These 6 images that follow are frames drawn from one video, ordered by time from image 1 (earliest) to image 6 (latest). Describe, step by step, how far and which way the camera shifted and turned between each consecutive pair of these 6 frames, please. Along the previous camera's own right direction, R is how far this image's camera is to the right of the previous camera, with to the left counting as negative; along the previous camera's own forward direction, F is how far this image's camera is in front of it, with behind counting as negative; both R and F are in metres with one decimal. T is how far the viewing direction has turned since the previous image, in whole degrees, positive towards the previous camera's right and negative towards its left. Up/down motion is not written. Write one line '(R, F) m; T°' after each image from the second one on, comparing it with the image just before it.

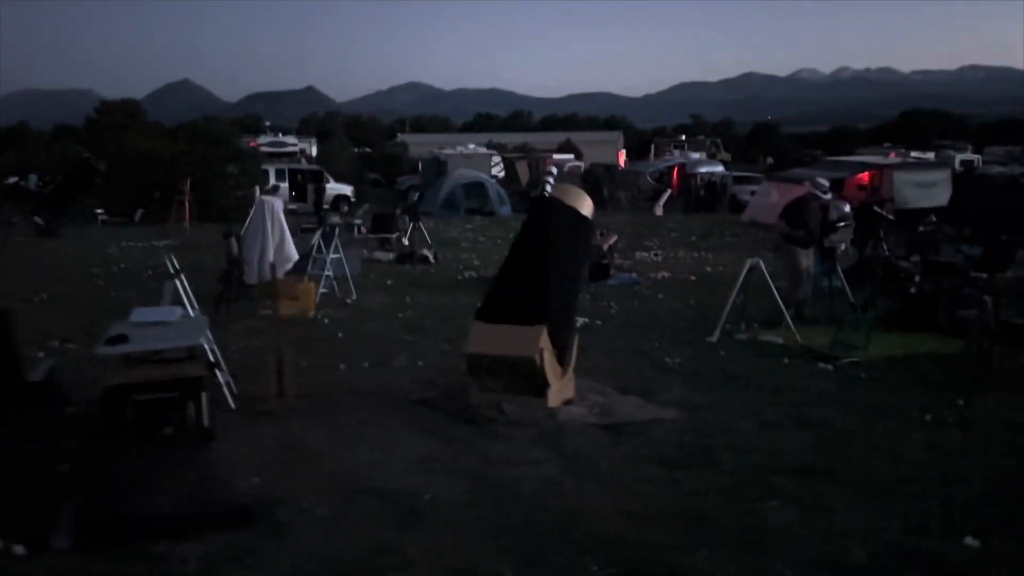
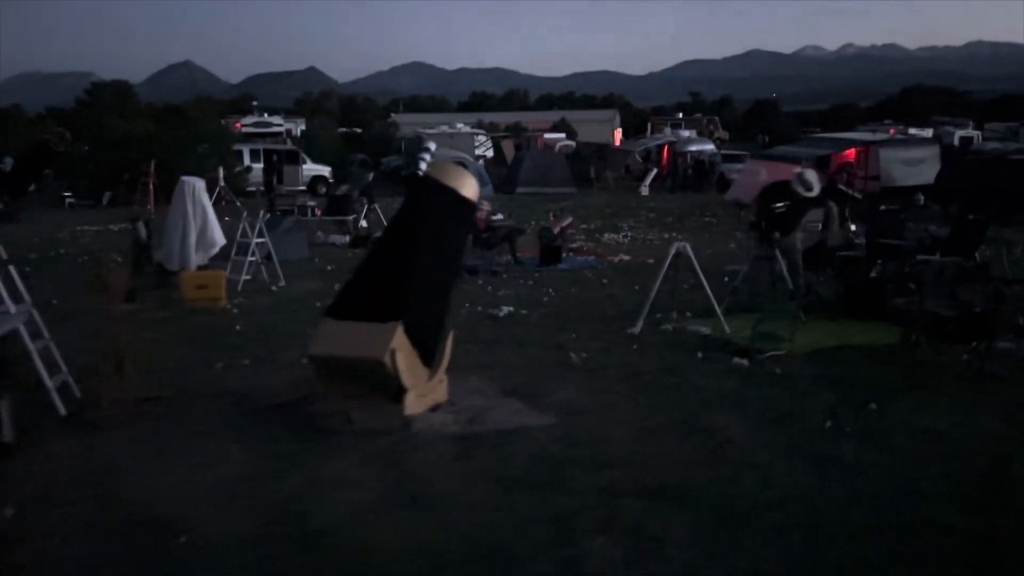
(+1.1, +0.8) m; 0°
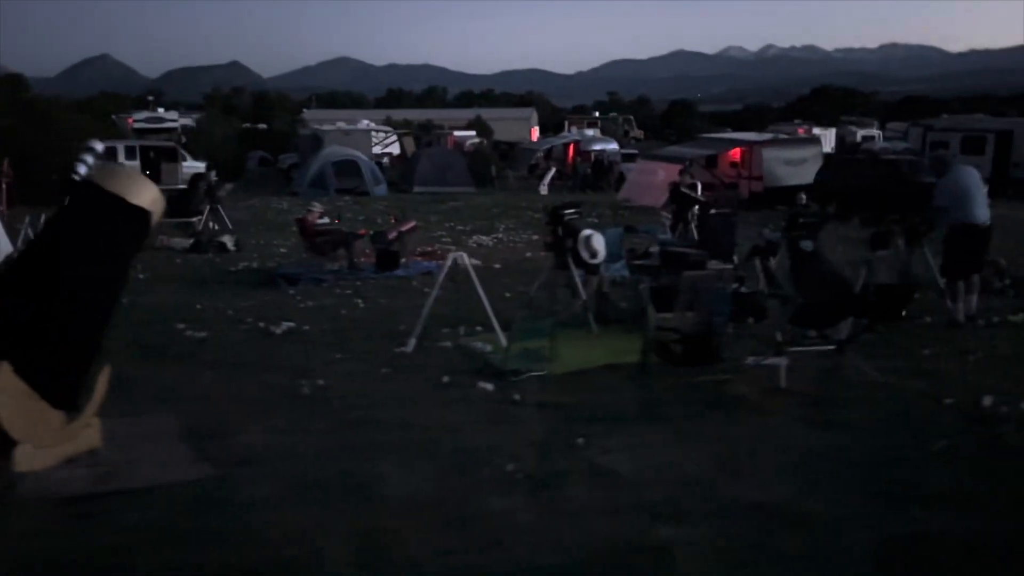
(+1.8, +0.8) m; +5°
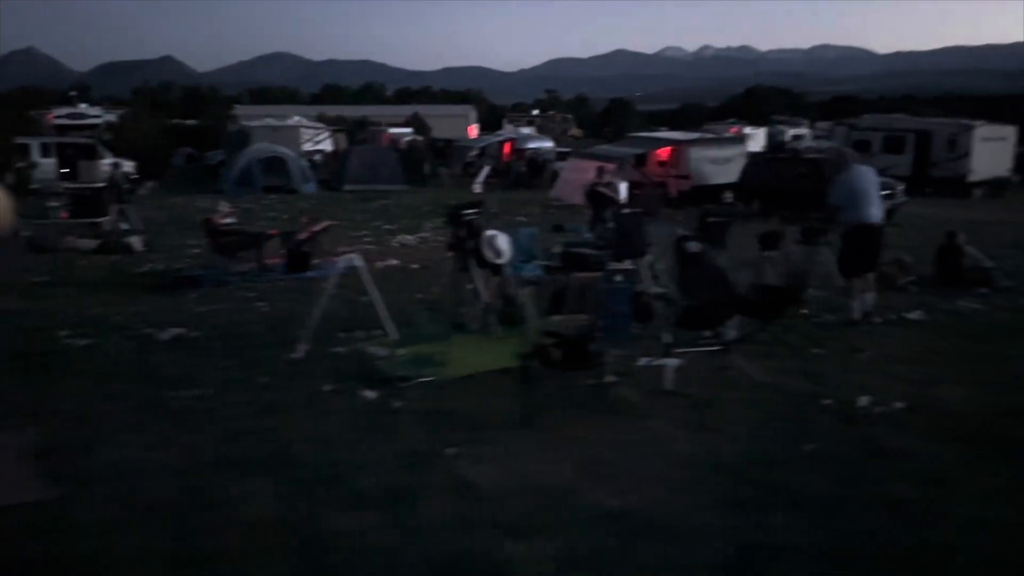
(+0.5, +0.2) m; +4°
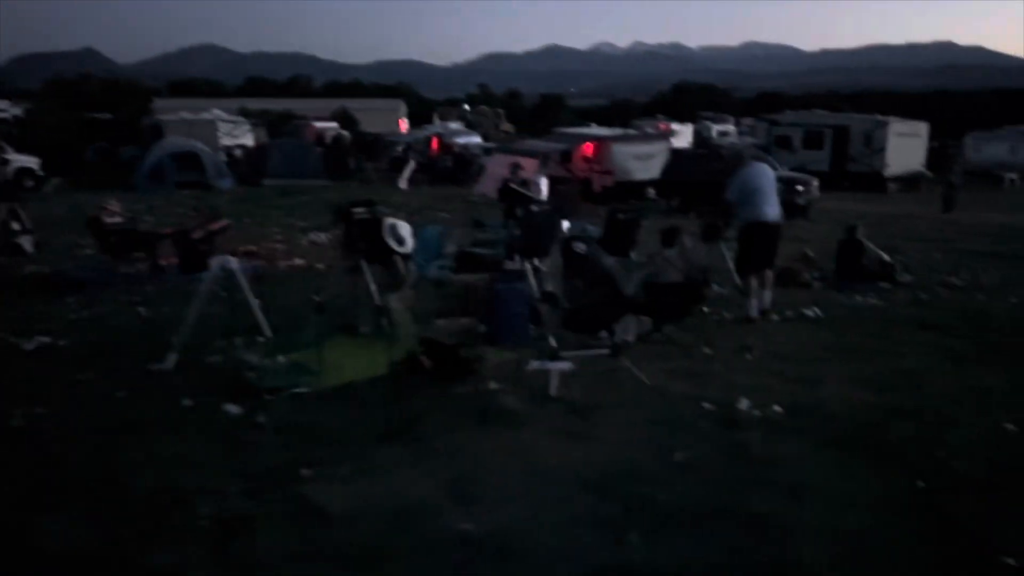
(+0.5, +0.3) m; +4°
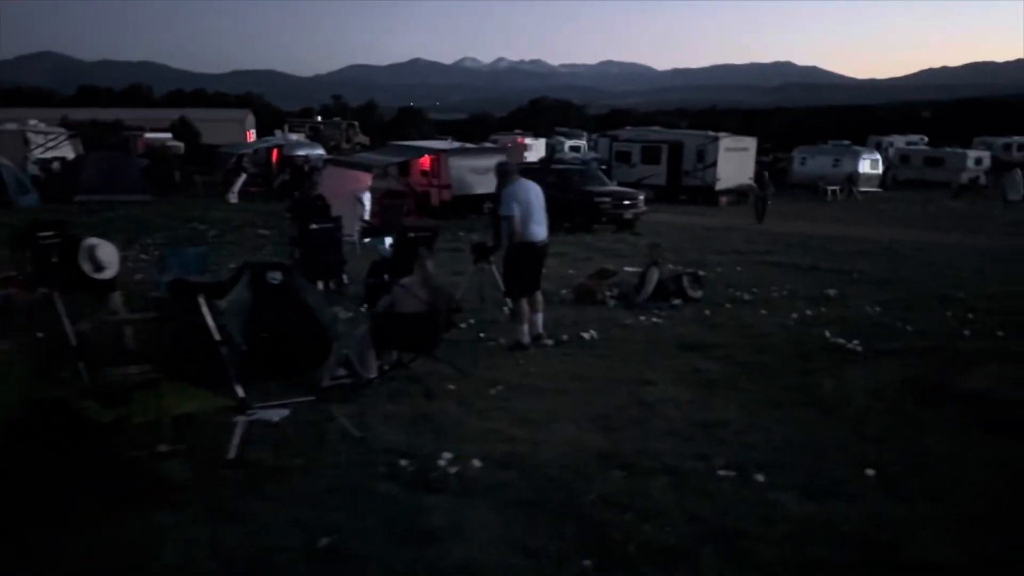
(+1.3, +0.8) m; +9°
